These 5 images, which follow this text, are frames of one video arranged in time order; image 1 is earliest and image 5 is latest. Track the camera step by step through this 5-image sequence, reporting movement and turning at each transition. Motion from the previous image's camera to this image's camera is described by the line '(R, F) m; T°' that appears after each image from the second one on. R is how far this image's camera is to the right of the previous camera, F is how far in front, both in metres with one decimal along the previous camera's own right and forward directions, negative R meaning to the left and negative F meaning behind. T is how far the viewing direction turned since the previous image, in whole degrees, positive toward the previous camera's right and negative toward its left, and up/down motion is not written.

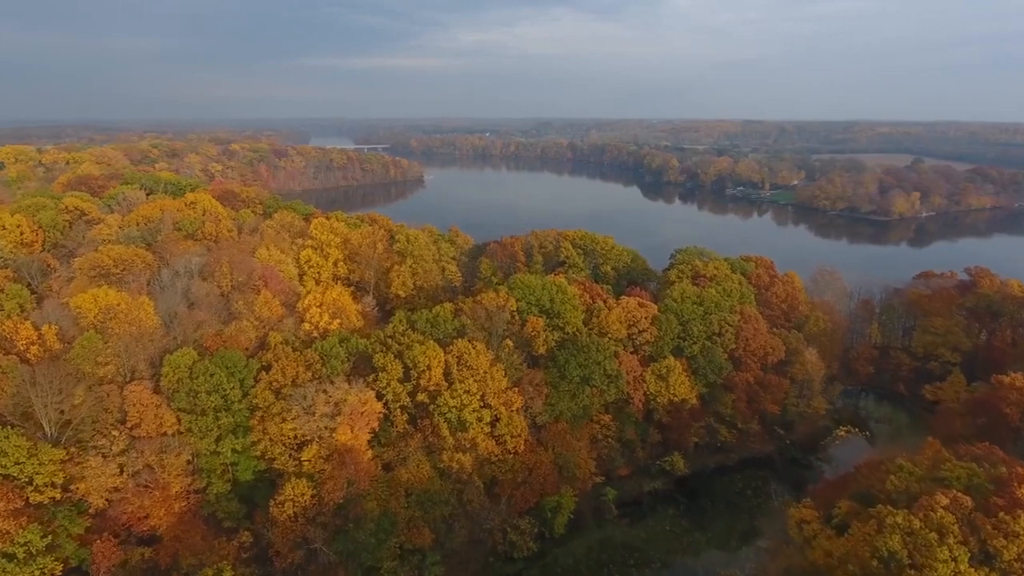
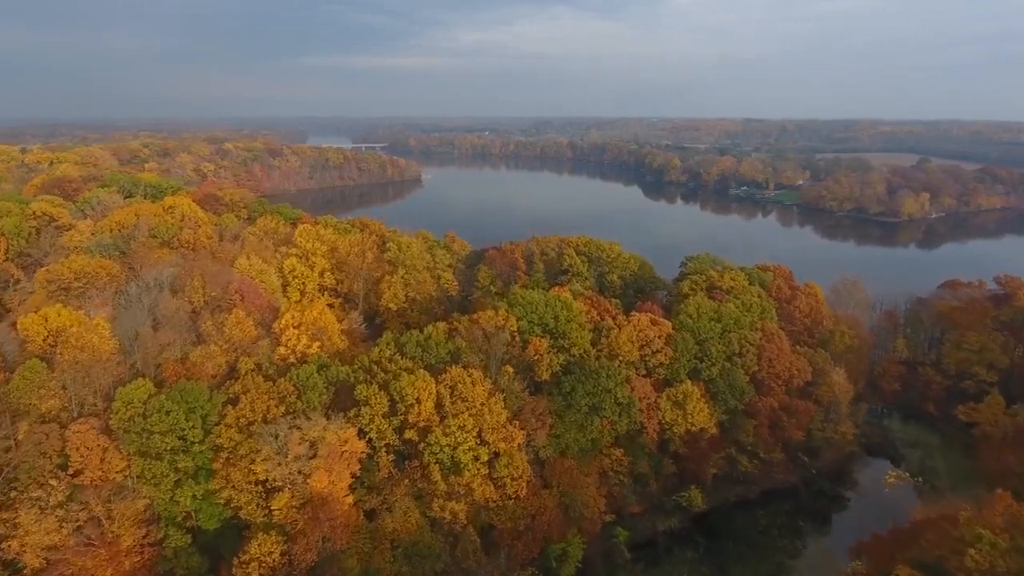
(0.0, +1.8) m; 0°
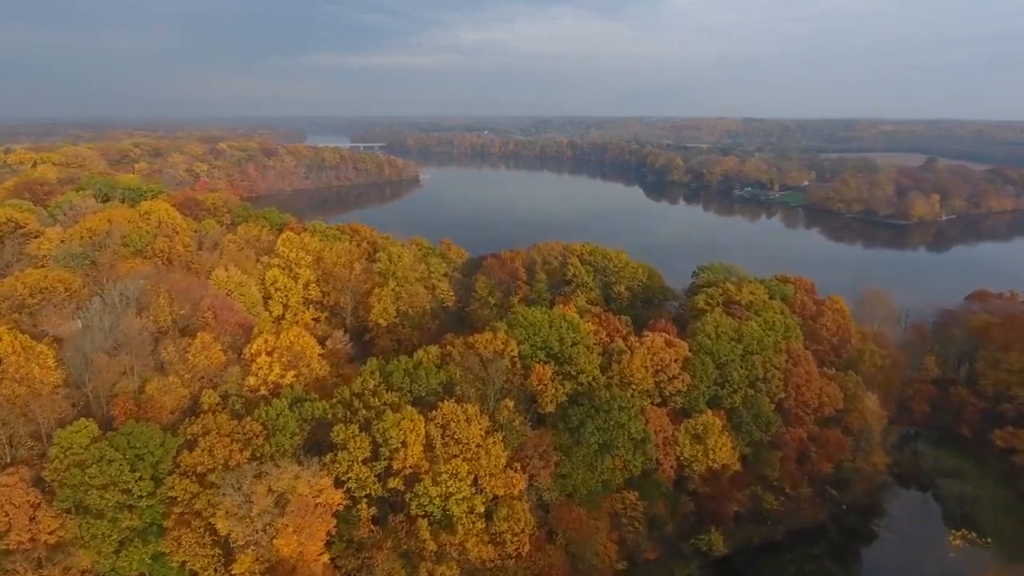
(0.0, +1.7) m; 0°
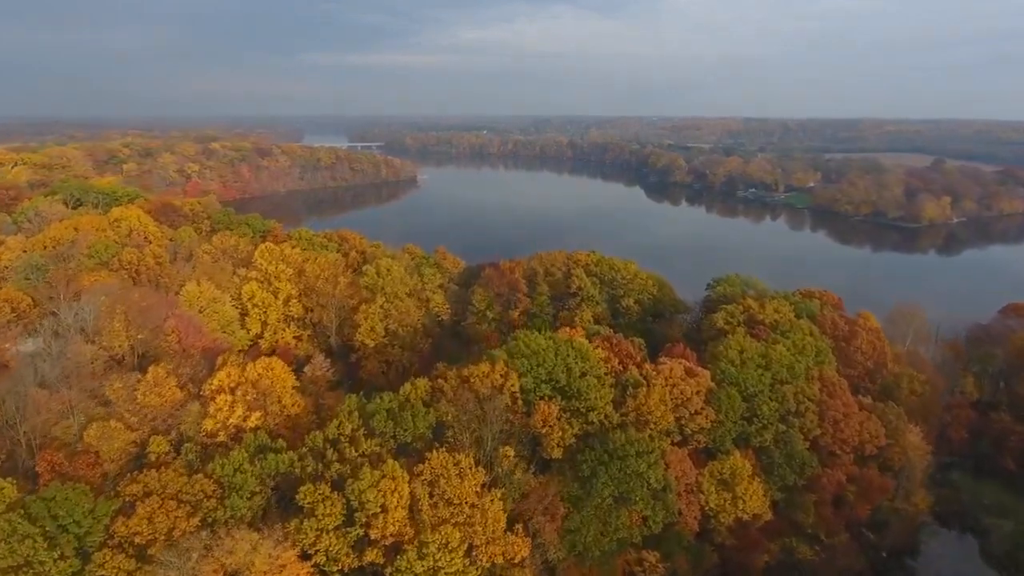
(0.0, +1.9) m; 0°
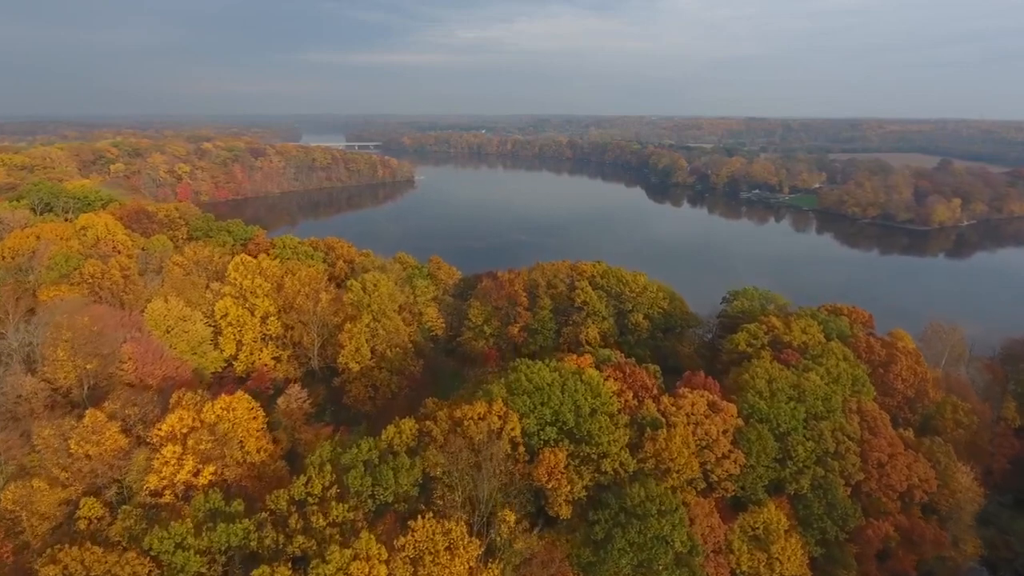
(0.0, +1.8) m; 0°
